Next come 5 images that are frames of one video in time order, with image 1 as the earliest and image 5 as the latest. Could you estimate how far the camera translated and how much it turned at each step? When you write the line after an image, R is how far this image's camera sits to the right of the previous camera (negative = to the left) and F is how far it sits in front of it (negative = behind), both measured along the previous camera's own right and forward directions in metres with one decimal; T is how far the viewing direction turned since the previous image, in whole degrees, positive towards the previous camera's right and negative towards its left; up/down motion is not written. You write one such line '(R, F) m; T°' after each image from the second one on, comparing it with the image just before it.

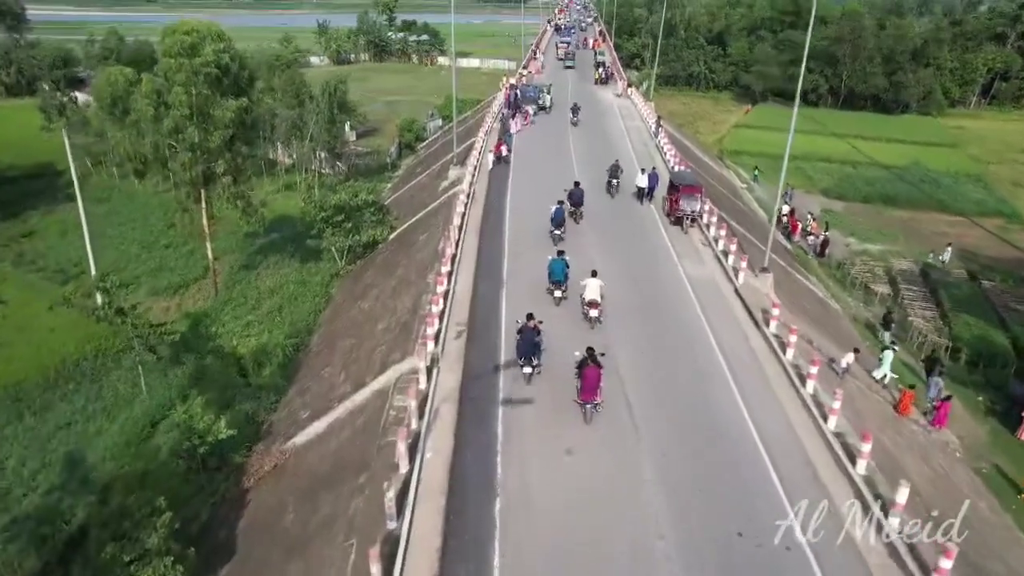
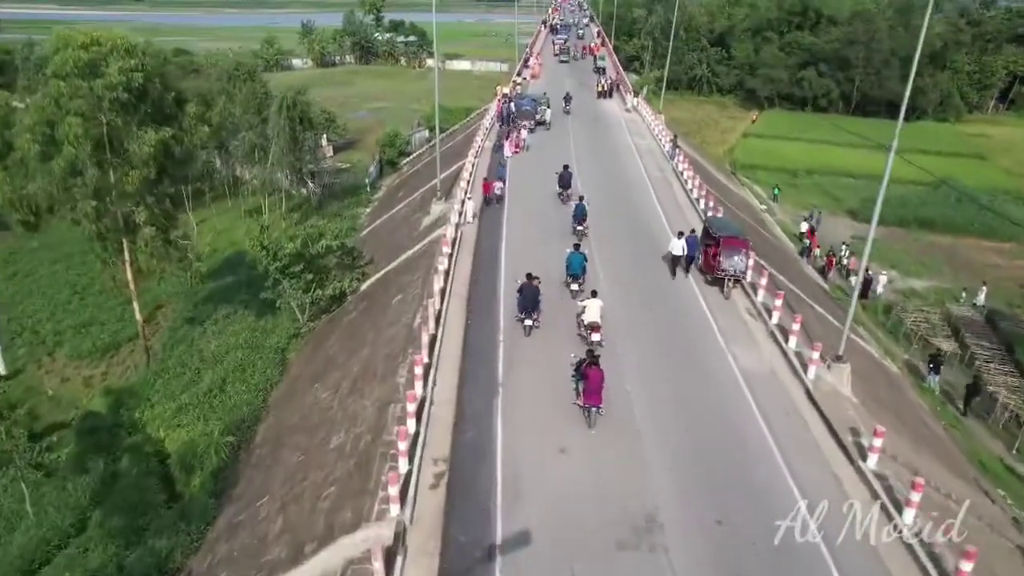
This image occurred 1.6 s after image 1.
(-0.1, +5.3) m; +1°
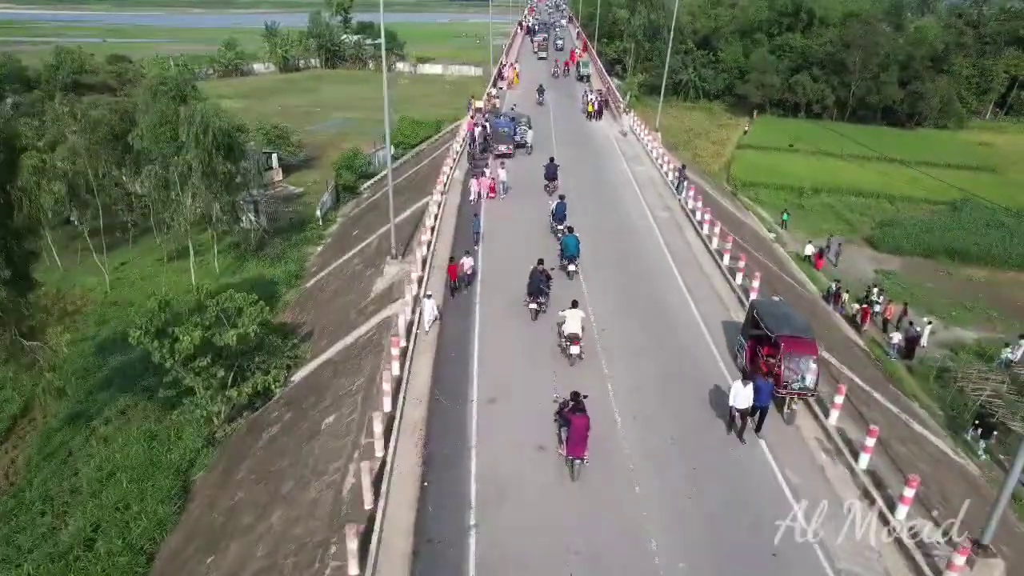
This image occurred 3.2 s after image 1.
(+0.1, +6.1) m; +2°
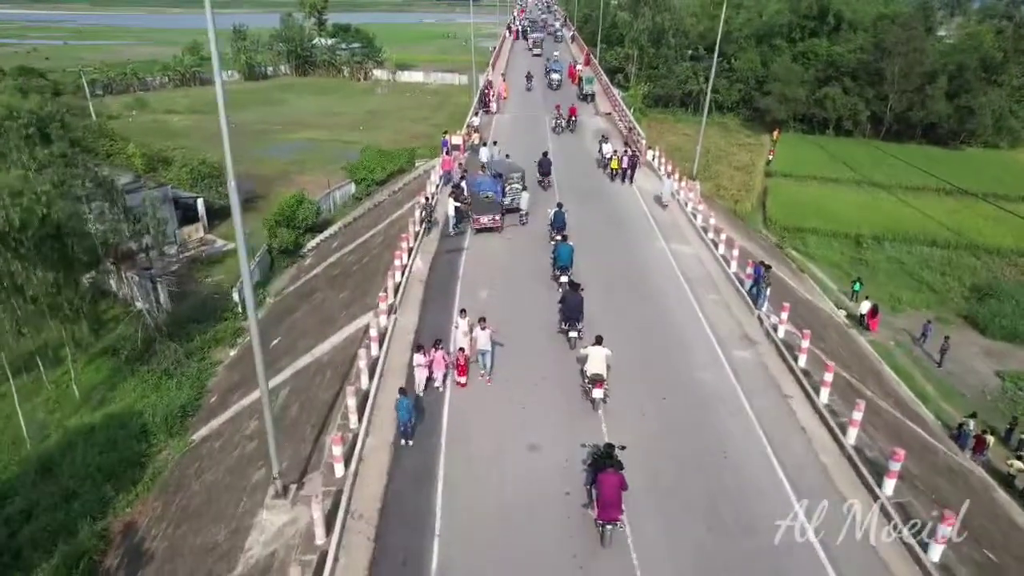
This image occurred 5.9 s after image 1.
(+0.1, +10.4) m; +1°
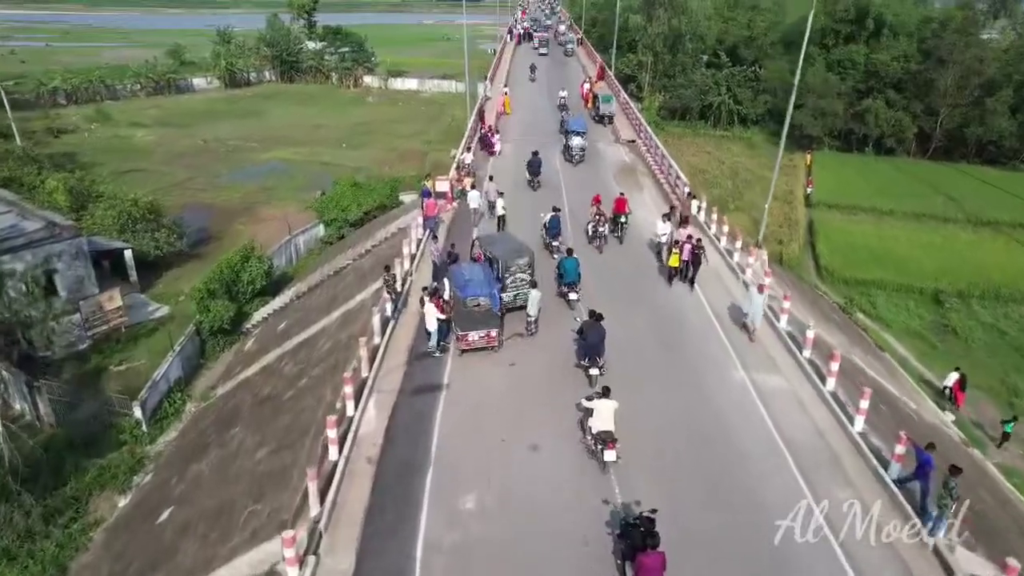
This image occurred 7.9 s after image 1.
(-0.1, +7.8) m; 0°
